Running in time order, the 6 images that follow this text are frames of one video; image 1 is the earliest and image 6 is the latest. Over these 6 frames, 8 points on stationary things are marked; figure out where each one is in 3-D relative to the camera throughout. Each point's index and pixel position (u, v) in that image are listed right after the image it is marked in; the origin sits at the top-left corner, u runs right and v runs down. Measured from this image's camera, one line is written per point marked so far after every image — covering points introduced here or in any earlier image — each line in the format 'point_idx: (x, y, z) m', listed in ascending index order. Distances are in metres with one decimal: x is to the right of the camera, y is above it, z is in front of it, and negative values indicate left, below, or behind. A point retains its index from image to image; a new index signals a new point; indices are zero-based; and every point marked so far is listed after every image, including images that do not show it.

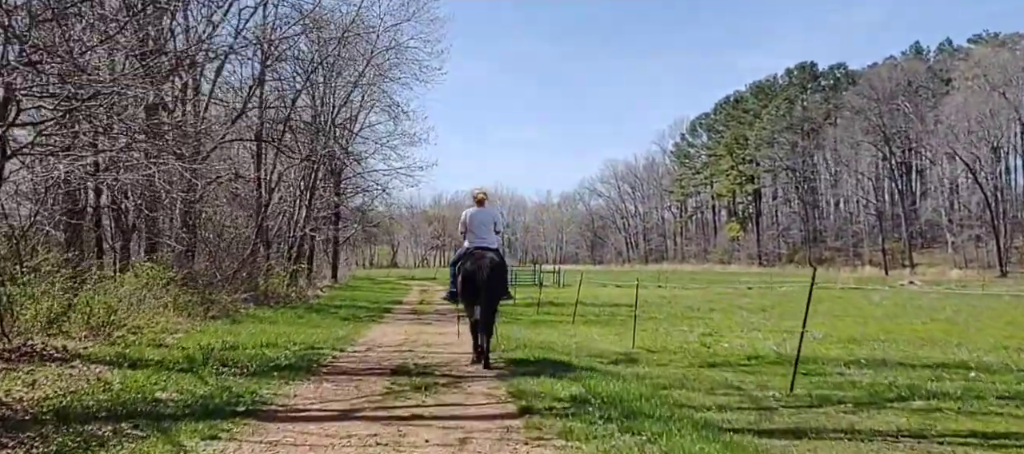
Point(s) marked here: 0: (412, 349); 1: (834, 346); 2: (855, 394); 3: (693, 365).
0: (-1.6, -1.9, +16.6) m
1: (+5.6, -2.0, +18.5) m
2: (+3.4, -1.7, +10.7) m
3: (+2.6, -1.9, +15.1) m
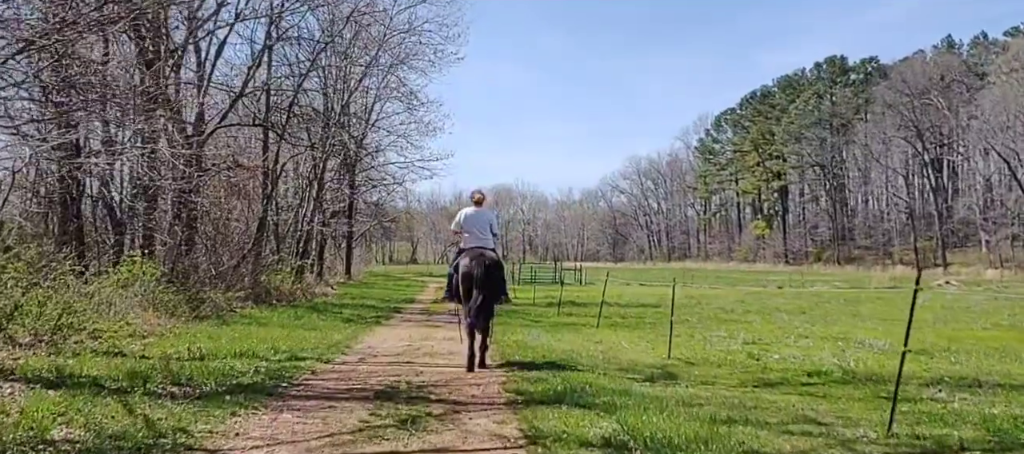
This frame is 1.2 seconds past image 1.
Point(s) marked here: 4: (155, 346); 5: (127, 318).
0: (-1.4, -1.8, +14.2) m
1: (+5.8, -1.9, +15.9) m
2: (+3.5, -1.6, +8.2) m
3: (+2.7, -1.8, +12.6) m
4: (-5.3, -1.8, +15.9) m
5: (-7.1, -1.7, +19.7) m
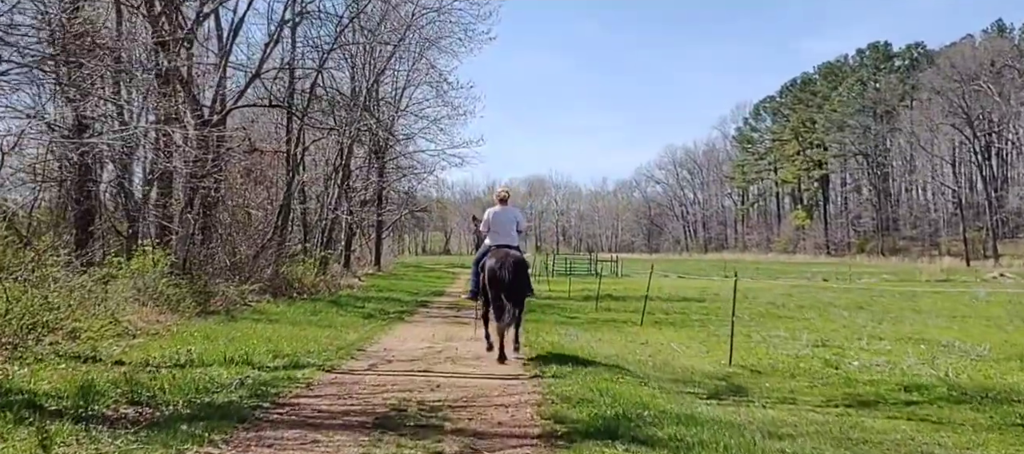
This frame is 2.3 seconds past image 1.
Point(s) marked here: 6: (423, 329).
0: (-1.0, -1.6, +12.1) m
1: (+6.3, -1.8, +13.6) m
2: (+3.8, -1.5, +6.0) m
3: (+3.1, -1.7, +10.4) m
4: (-4.8, -1.6, +13.9) m
5: (-6.5, -1.4, +17.7) m
6: (-1.6, -1.9, +19.6) m
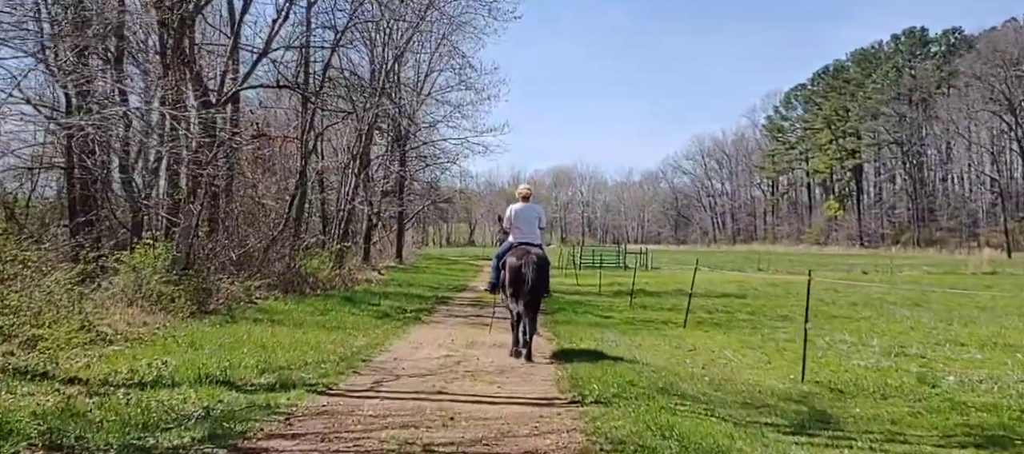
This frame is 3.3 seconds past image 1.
0: (-0.7, -1.5, +10.0) m
1: (+6.6, -1.7, +11.3) m
2: (+3.9, -1.4, +3.8) m
3: (+3.3, -1.6, +8.2) m
4: (-4.5, -1.5, +11.9) m
5: (-6.0, -1.3, +15.8) m
6: (-1.2, -1.7, +17.5) m
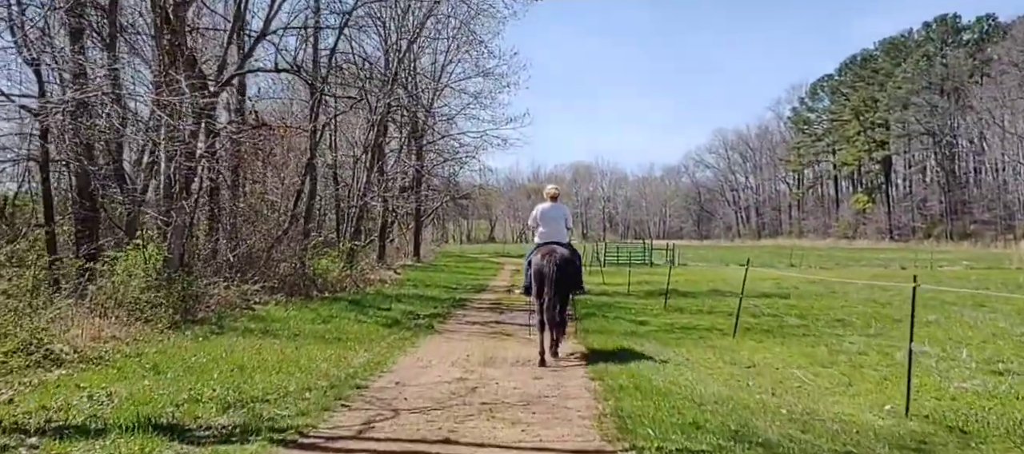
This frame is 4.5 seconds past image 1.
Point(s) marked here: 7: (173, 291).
0: (-0.5, -1.5, +7.7) m
1: (+6.9, -1.6, +8.9) m
2: (+4.0, -1.4, +1.4) m
3: (+3.5, -1.6, +5.8) m
4: (-4.3, -1.5, +9.7) m
5: (-5.7, -1.3, +13.6) m
6: (-0.8, -1.7, +15.2) m
7: (-5.9, -1.2, +18.3) m
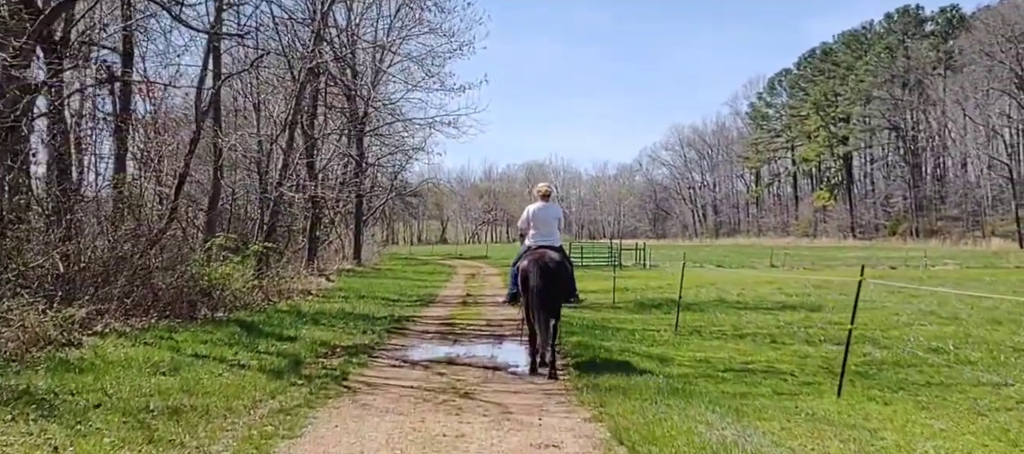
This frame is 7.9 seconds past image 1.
0: (-0.4, -1.4, +1.0) m
1: (+6.8, -1.4, +2.5) m
2: (+4.3, -1.3, -5.1) m
3: (+3.7, -1.4, -0.7) m
4: (-4.3, -1.4, +2.8) m
5: (-5.9, -1.2, +6.6) m
6: (-1.1, -1.6, +8.4) m
7: (-6.3, -1.2, +11.3) m
